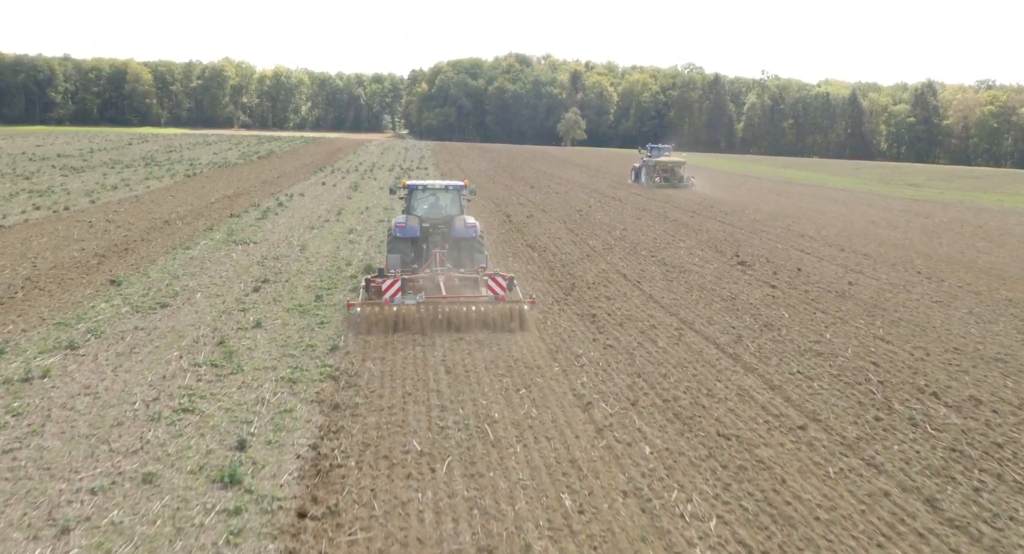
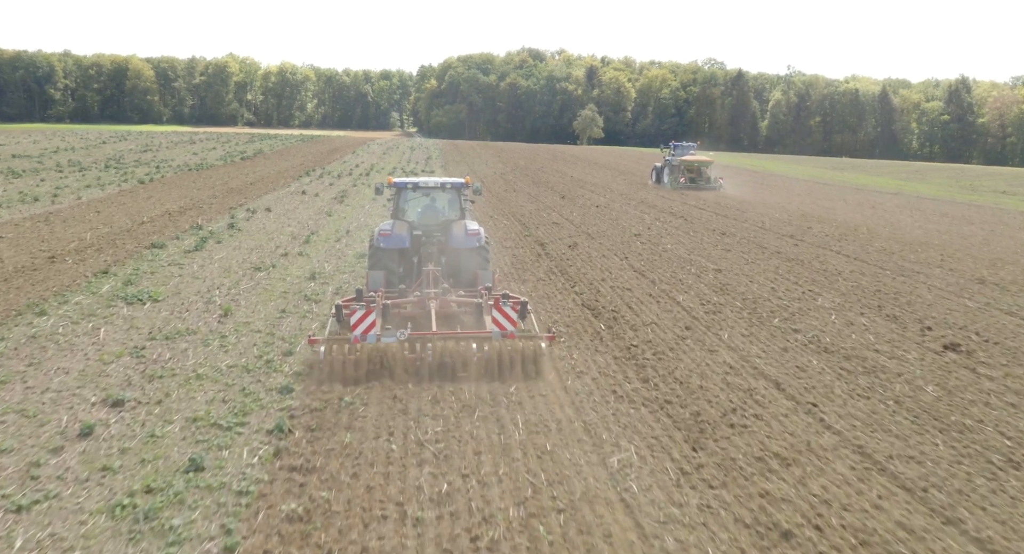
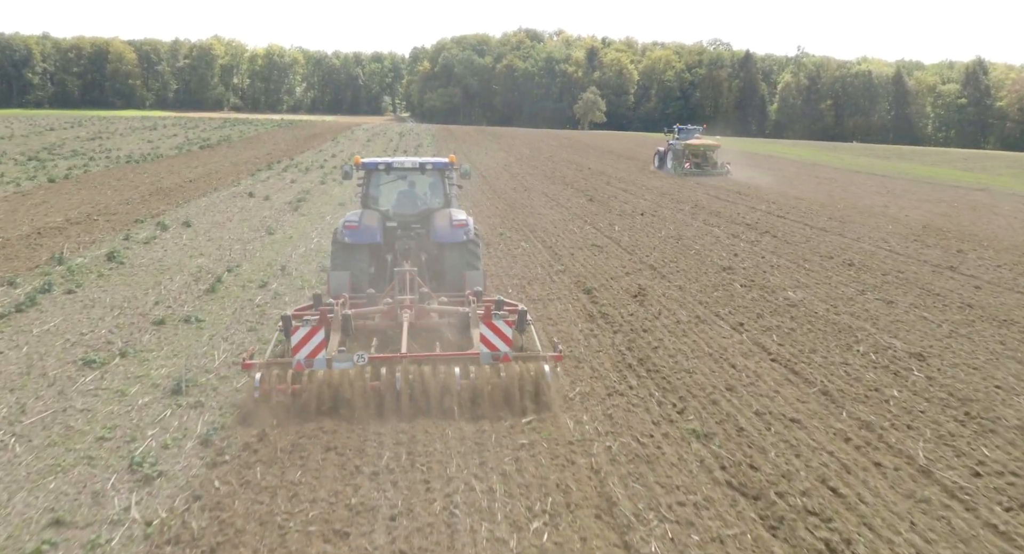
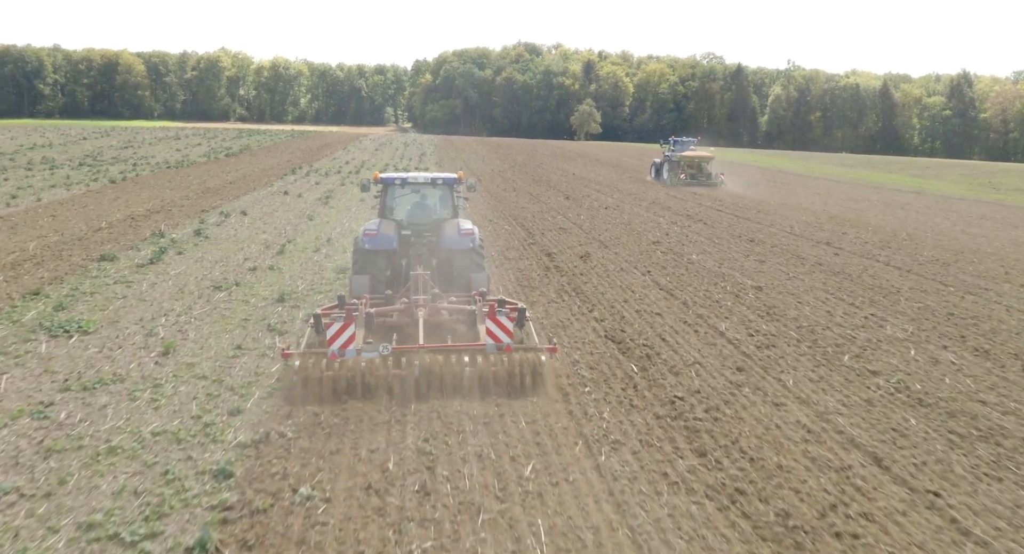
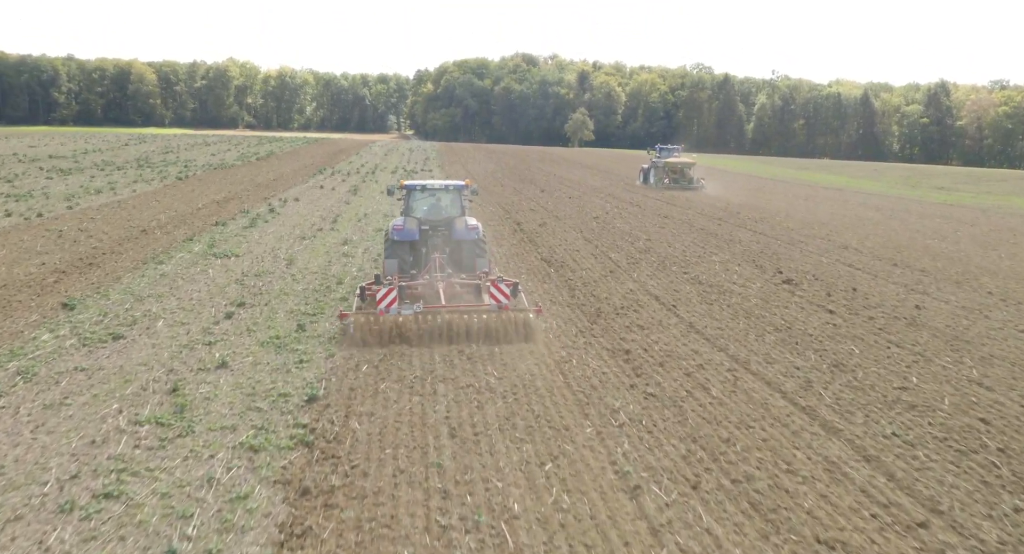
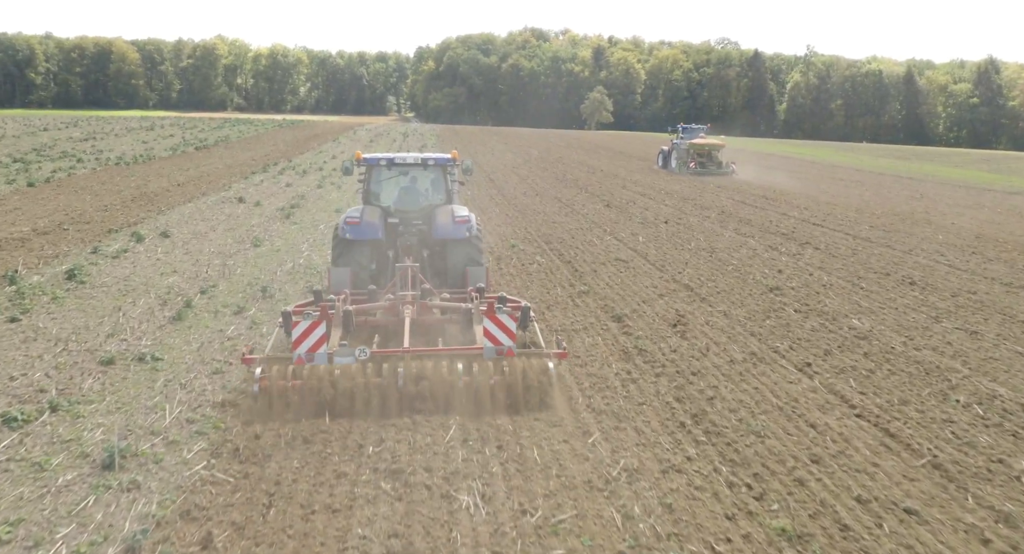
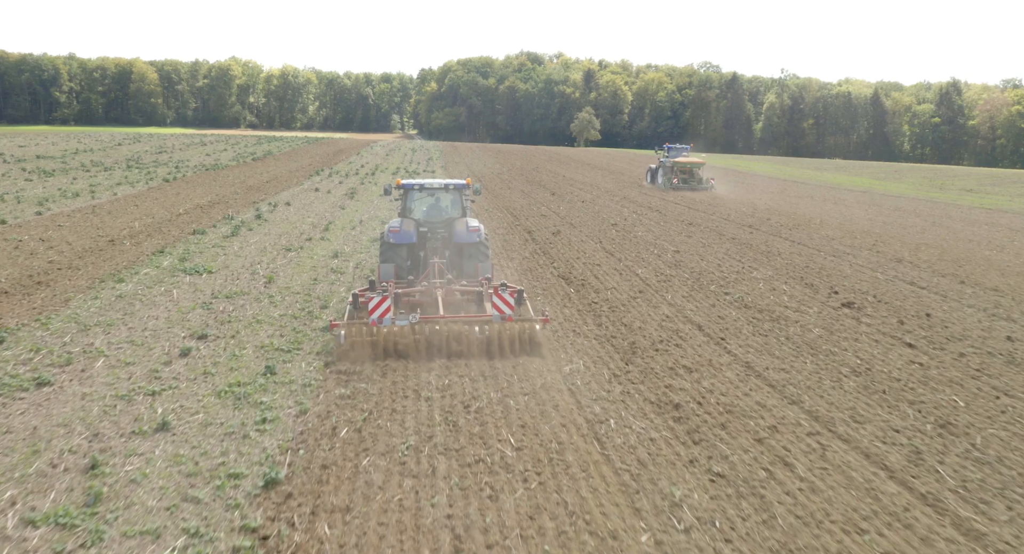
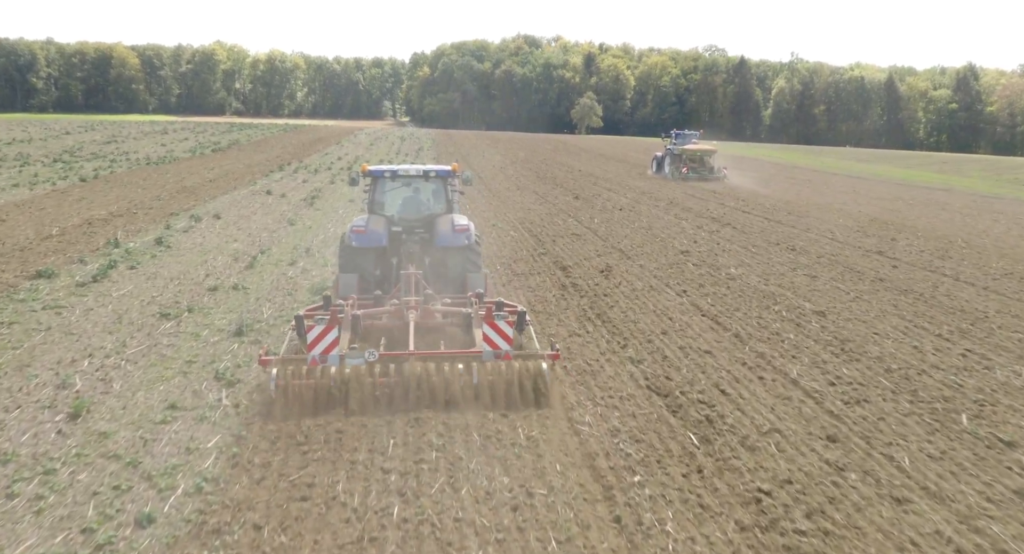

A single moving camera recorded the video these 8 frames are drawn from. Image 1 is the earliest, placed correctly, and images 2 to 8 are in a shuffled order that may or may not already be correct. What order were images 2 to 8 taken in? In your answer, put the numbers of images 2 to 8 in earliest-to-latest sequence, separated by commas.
5, 7, 2, 4, 8, 3, 6
